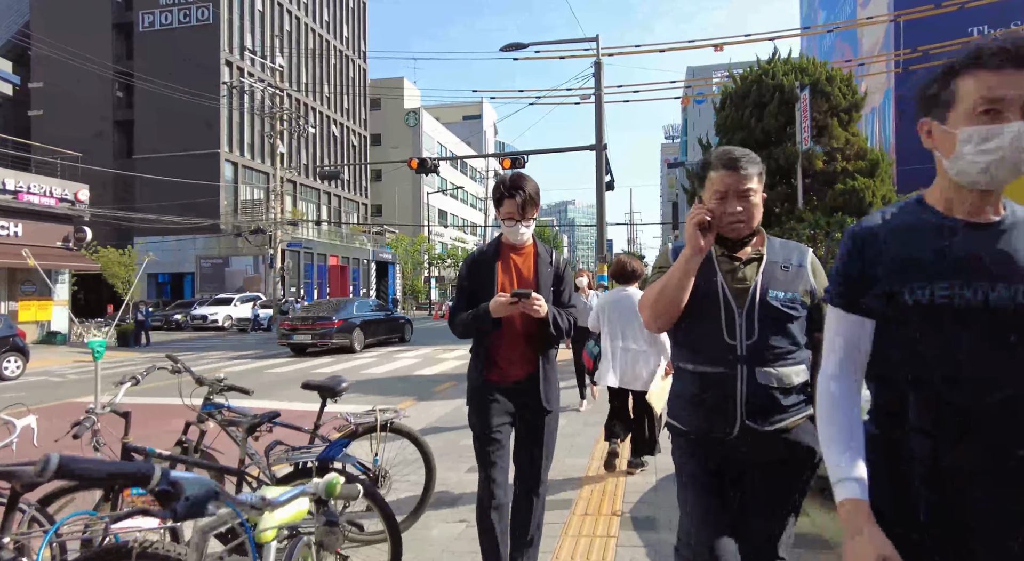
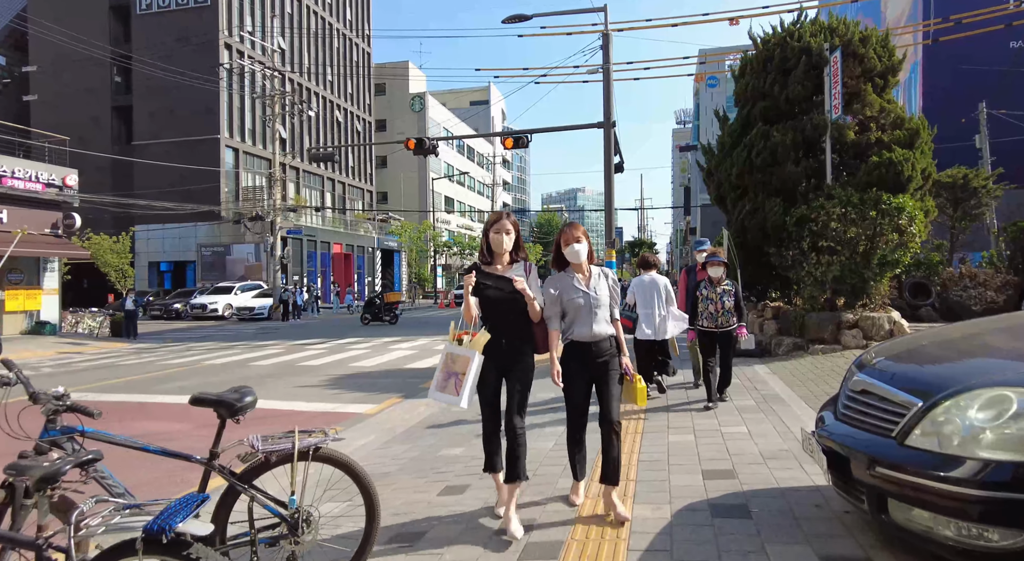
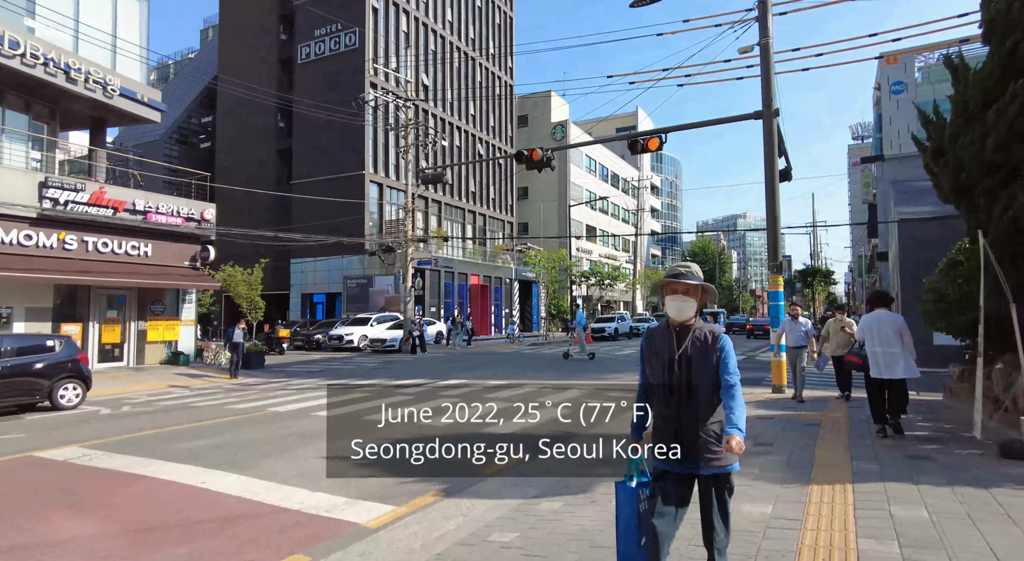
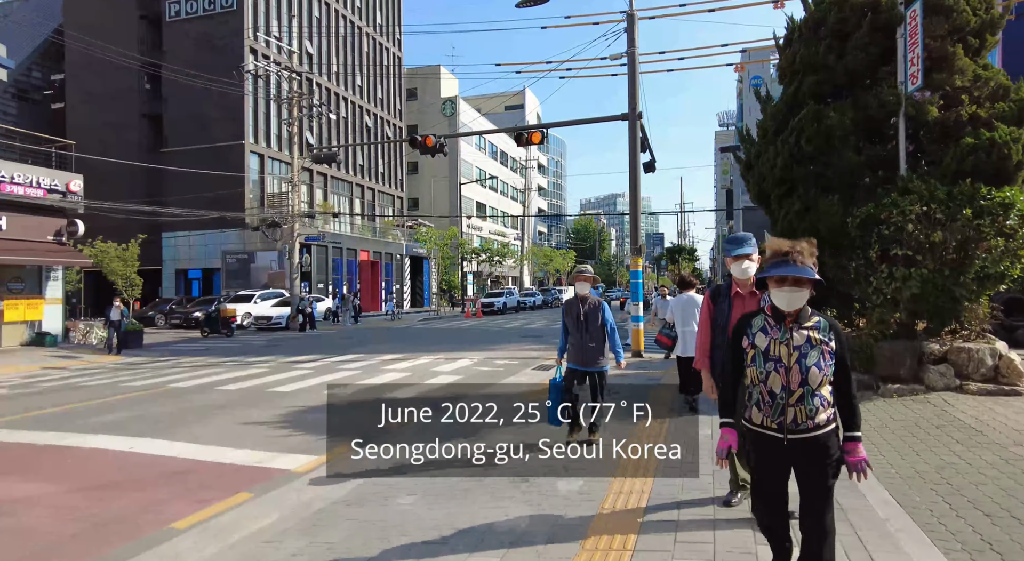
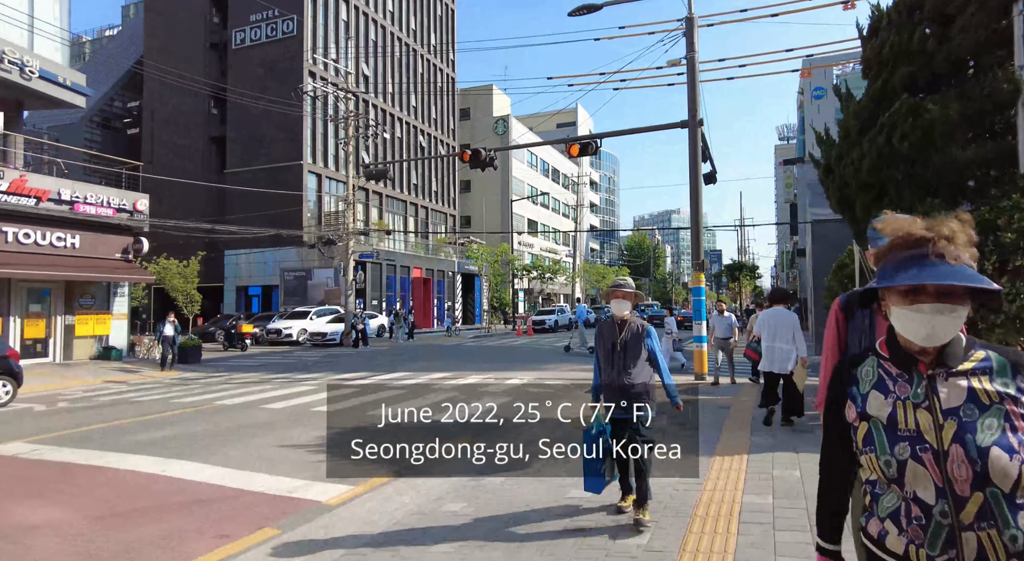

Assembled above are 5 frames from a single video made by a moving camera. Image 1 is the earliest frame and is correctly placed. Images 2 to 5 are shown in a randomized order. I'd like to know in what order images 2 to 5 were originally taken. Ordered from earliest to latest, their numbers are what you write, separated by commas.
2, 4, 5, 3
